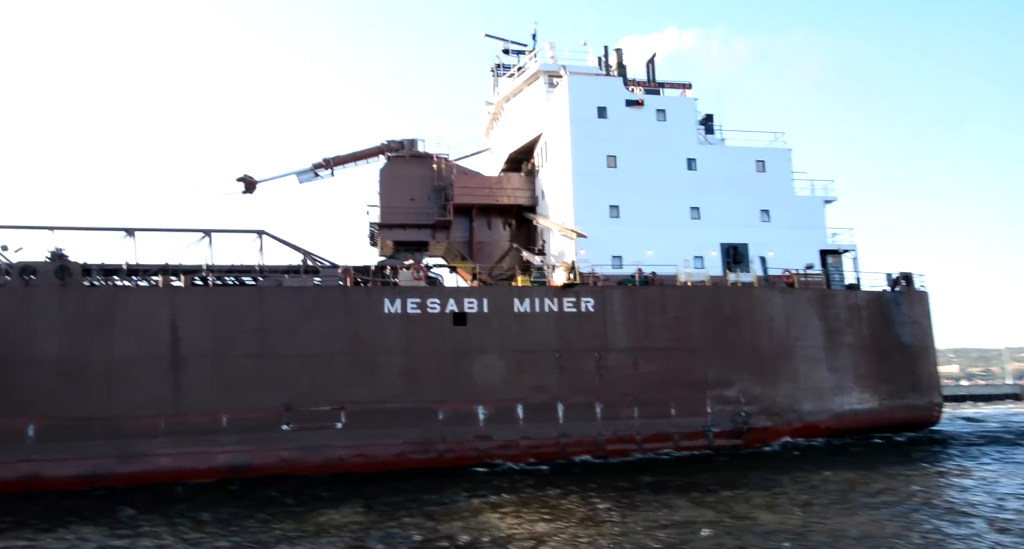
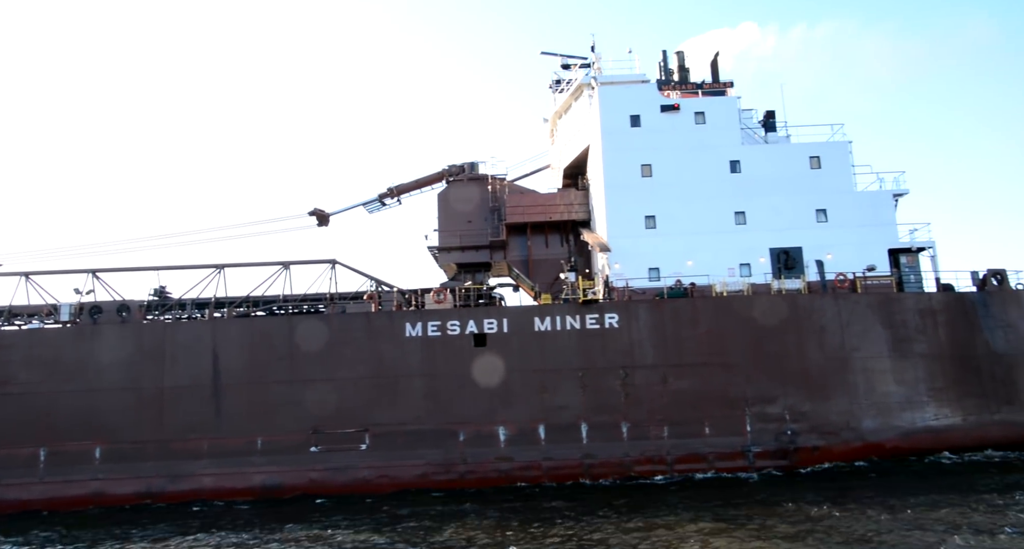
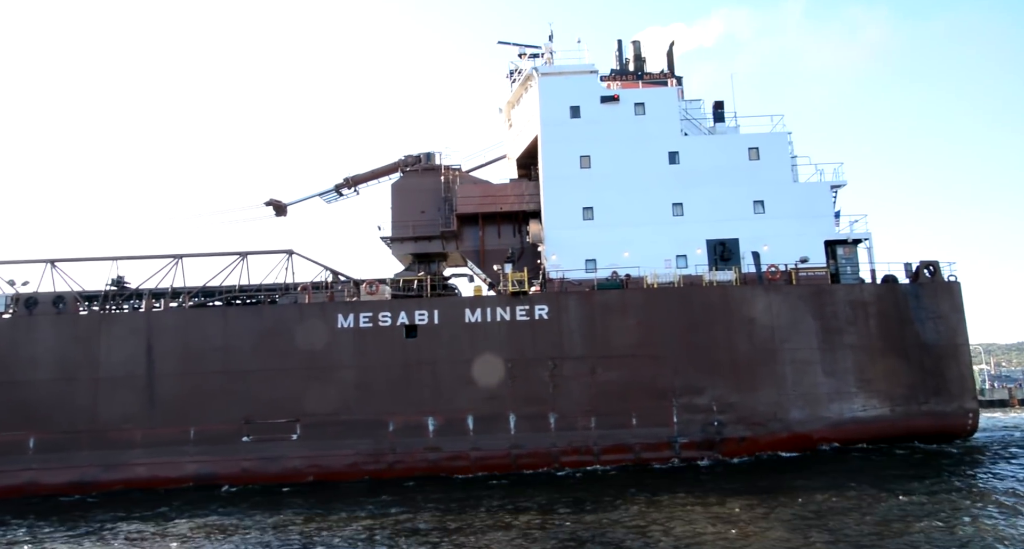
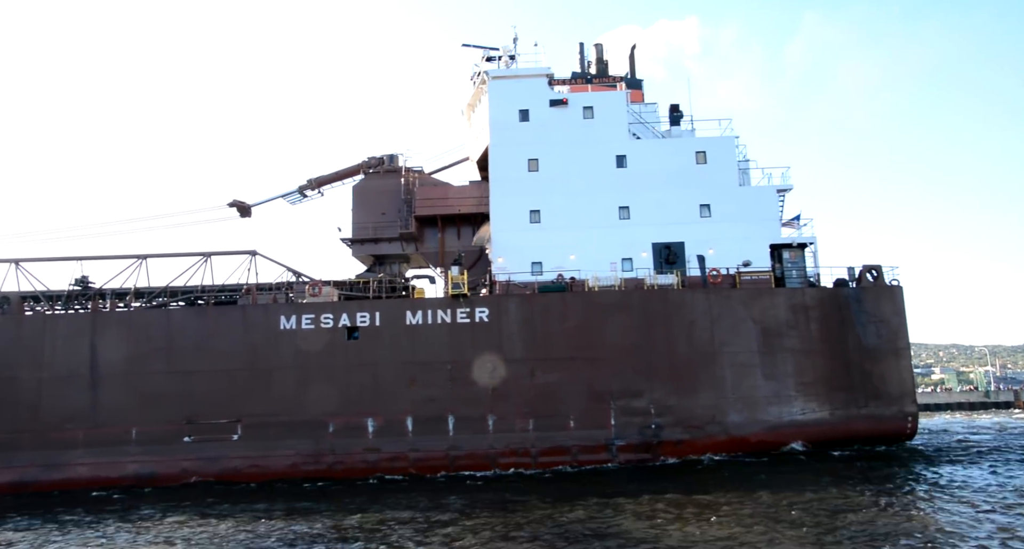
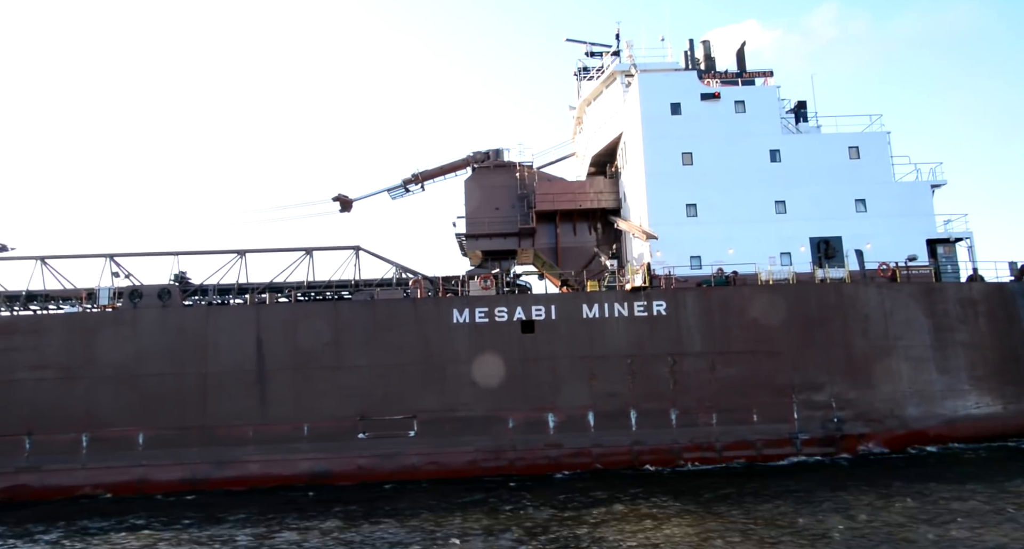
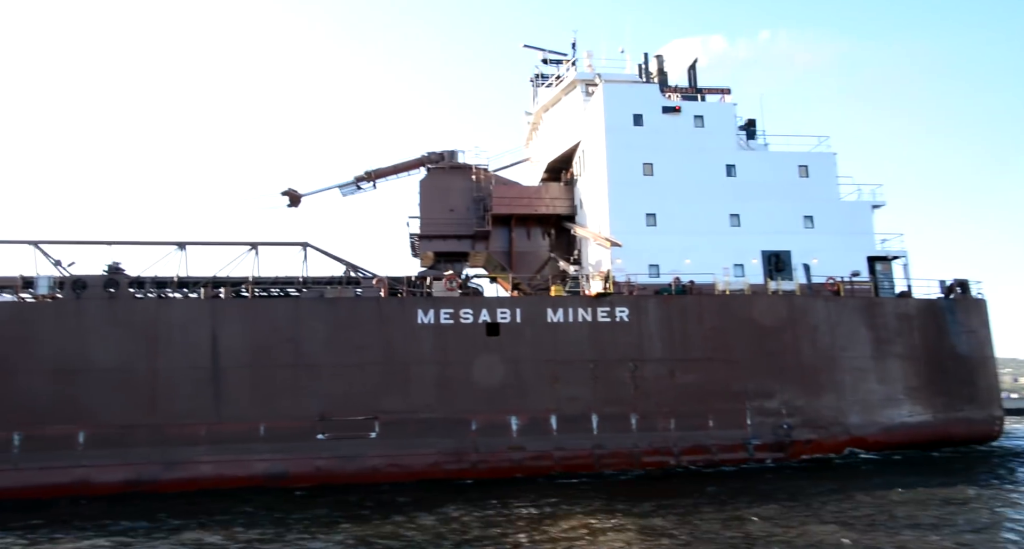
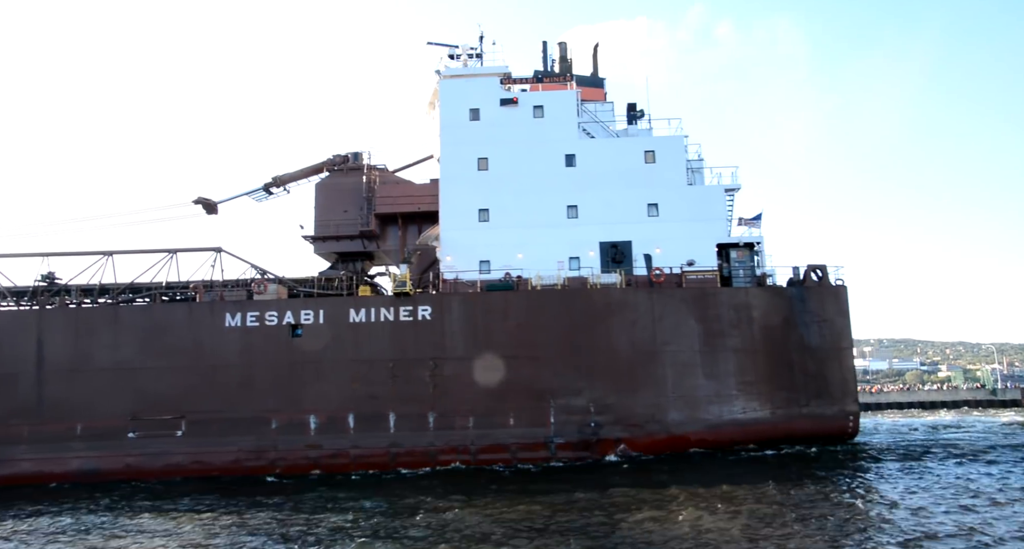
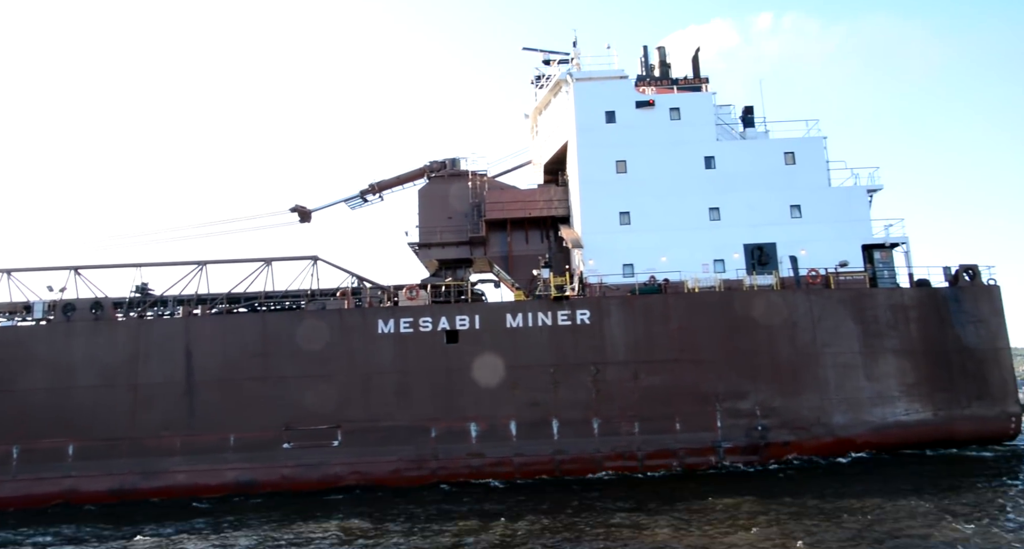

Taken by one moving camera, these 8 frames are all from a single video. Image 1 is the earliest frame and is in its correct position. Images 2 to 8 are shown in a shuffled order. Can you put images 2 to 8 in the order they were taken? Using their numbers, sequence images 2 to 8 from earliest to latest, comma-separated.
6, 5, 2, 8, 3, 4, 7
